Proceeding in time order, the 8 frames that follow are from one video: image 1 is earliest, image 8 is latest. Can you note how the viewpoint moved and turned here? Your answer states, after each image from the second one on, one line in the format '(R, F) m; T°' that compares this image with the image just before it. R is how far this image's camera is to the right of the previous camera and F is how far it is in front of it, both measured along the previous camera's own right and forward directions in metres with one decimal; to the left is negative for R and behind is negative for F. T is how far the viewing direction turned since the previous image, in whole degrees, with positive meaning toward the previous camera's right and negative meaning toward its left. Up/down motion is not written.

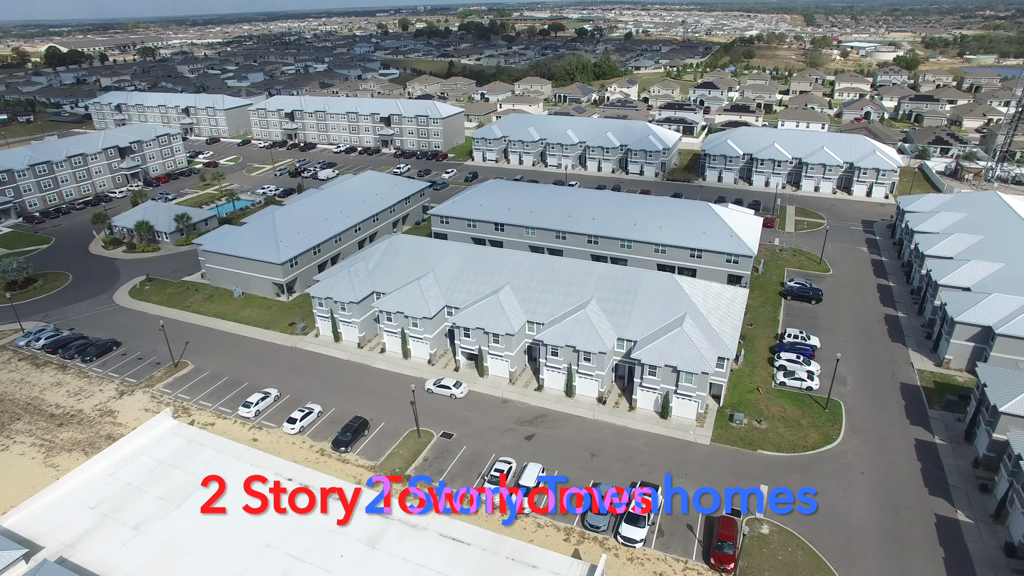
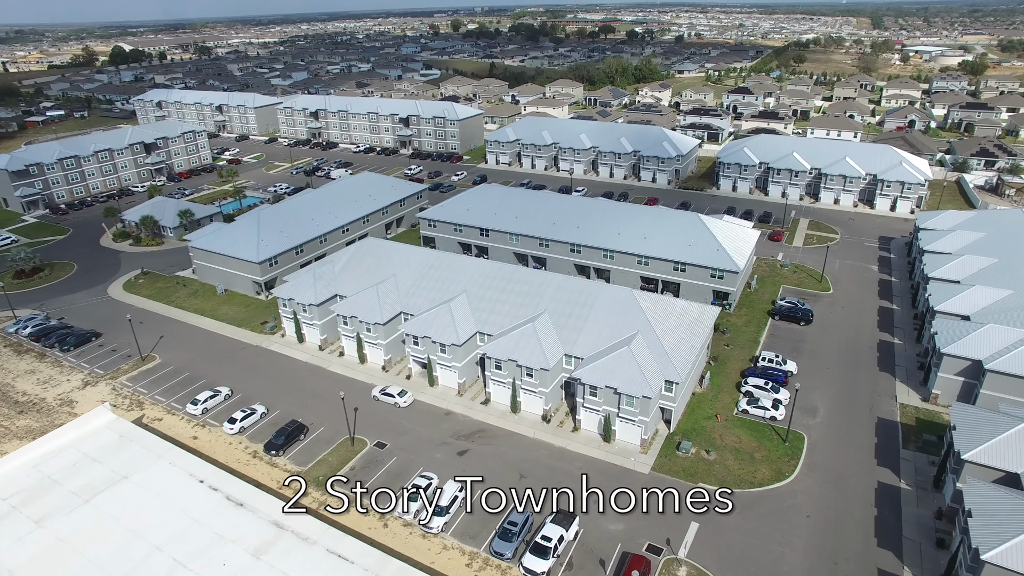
(+6.3, +1.5) m; -5°
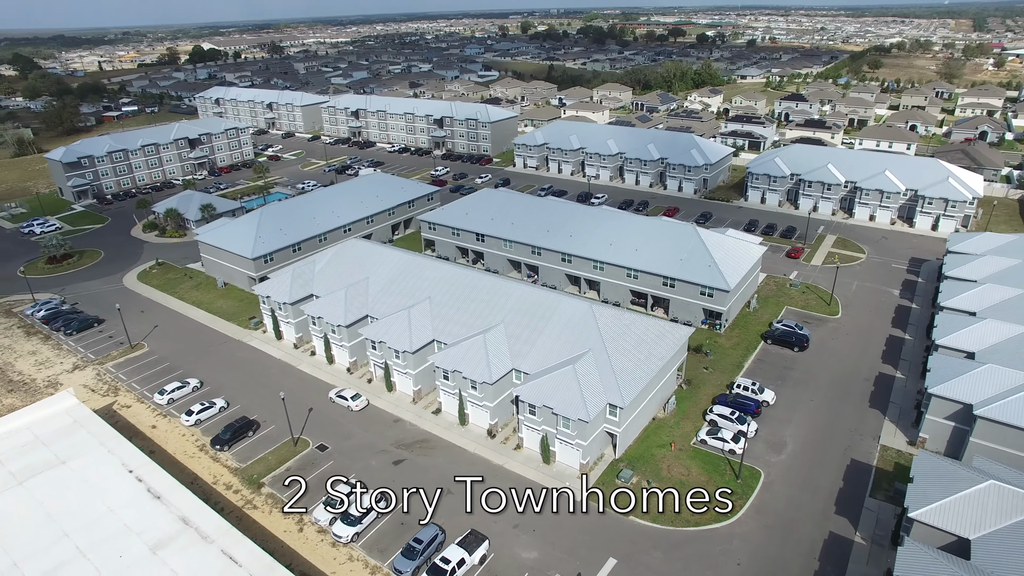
(+6.7, +1.4) m; -6°
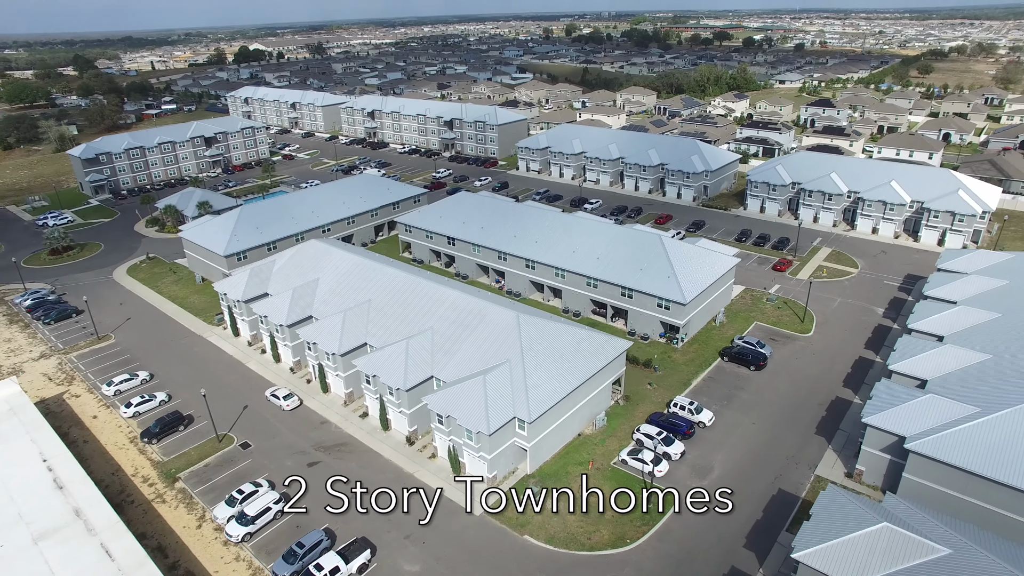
(+7.0, +1.1) m; -4°
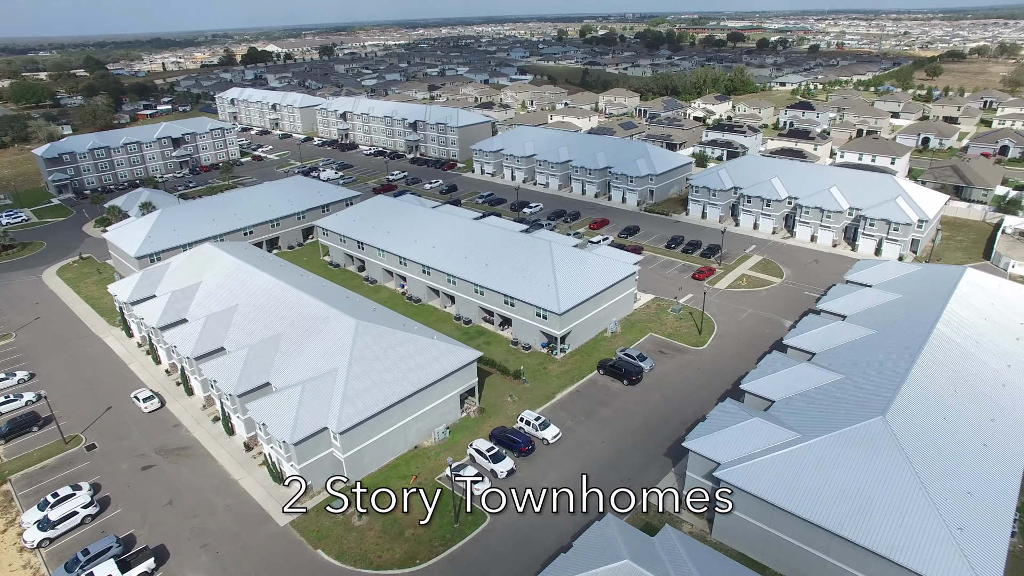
(+10.3, +1.3) m; -3°
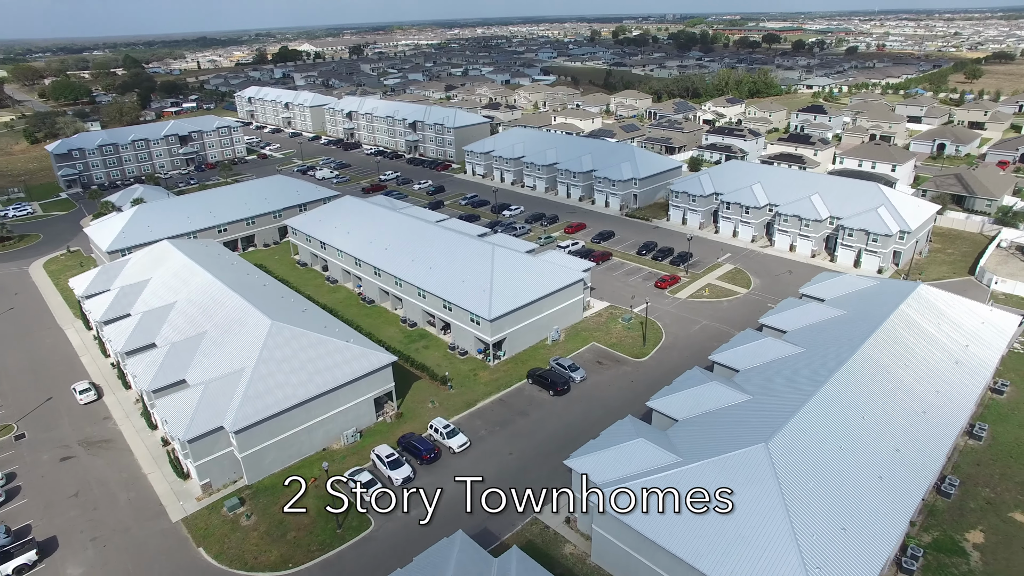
(+6.7, +0.9) m; -4°
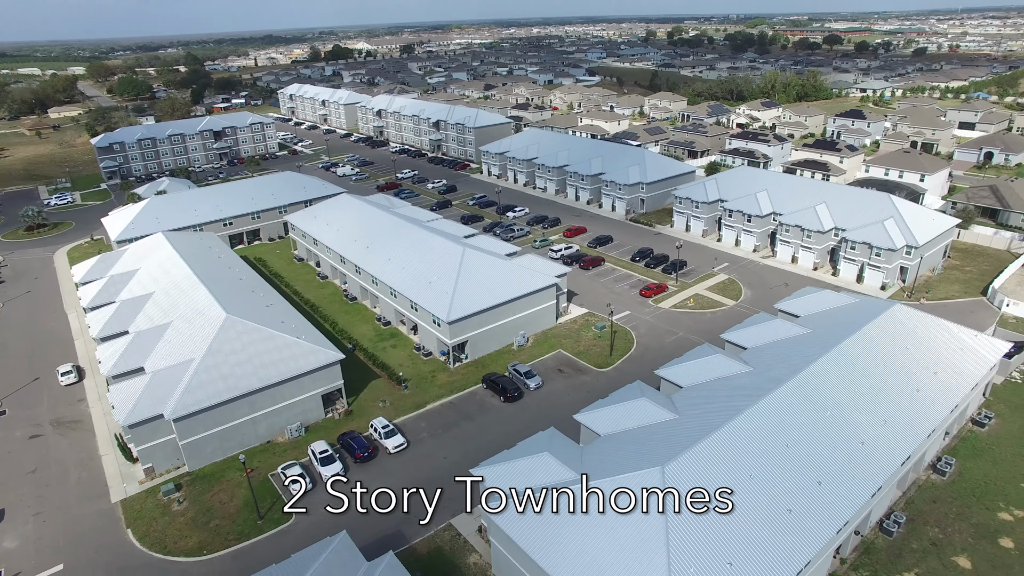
(+5.9, +0.6) m; -5°
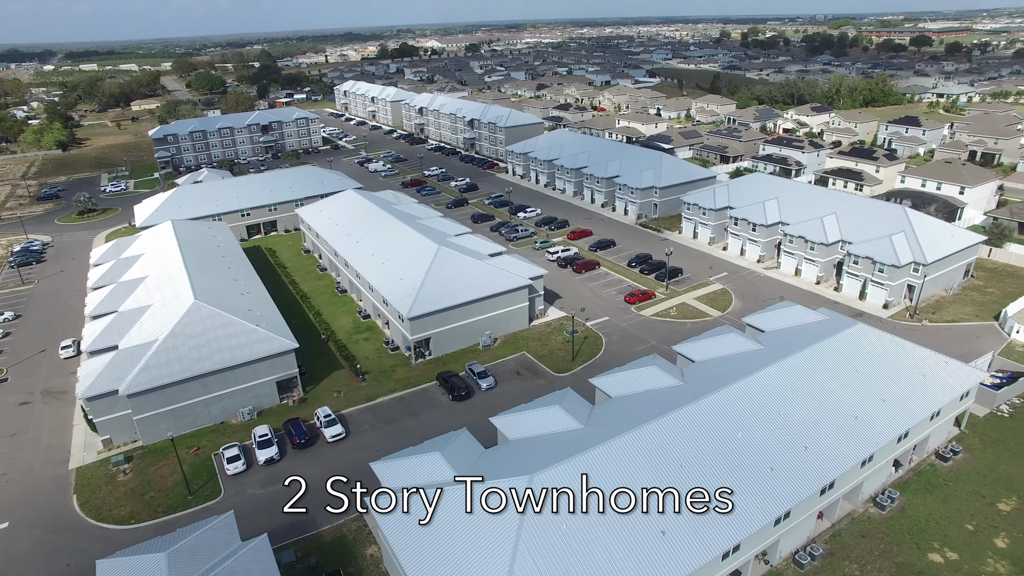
(+6.8, +0.4) m; -6°
